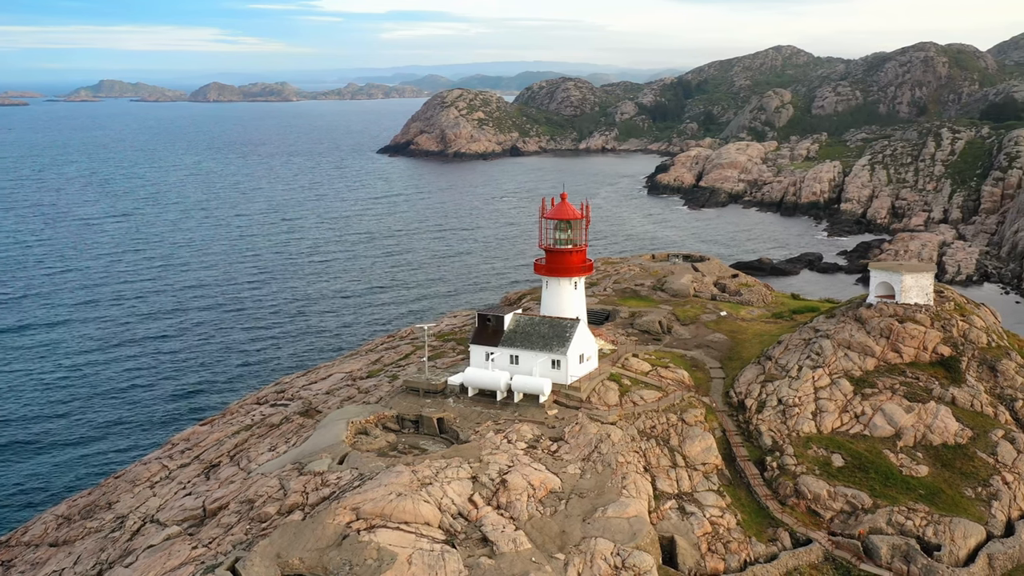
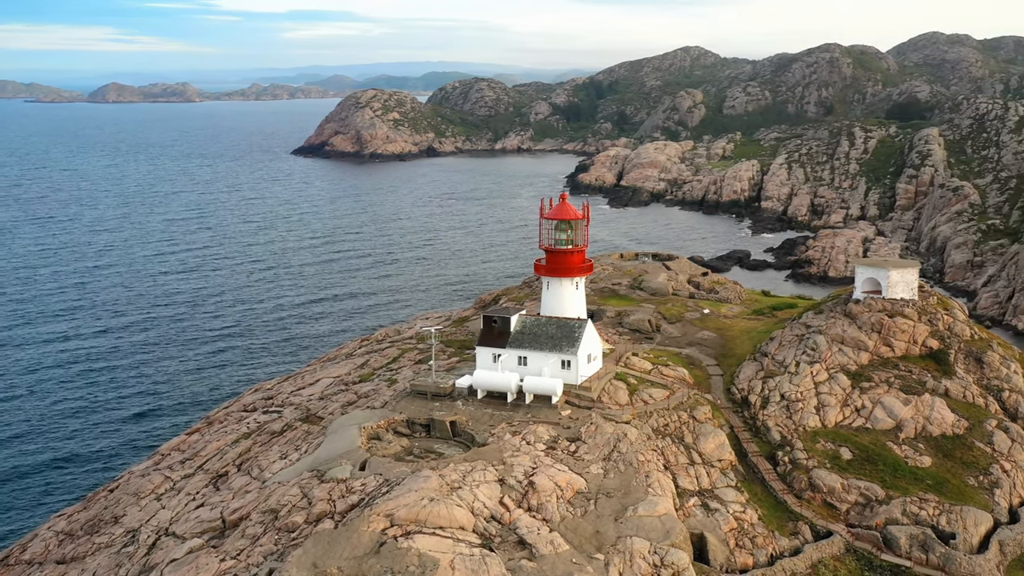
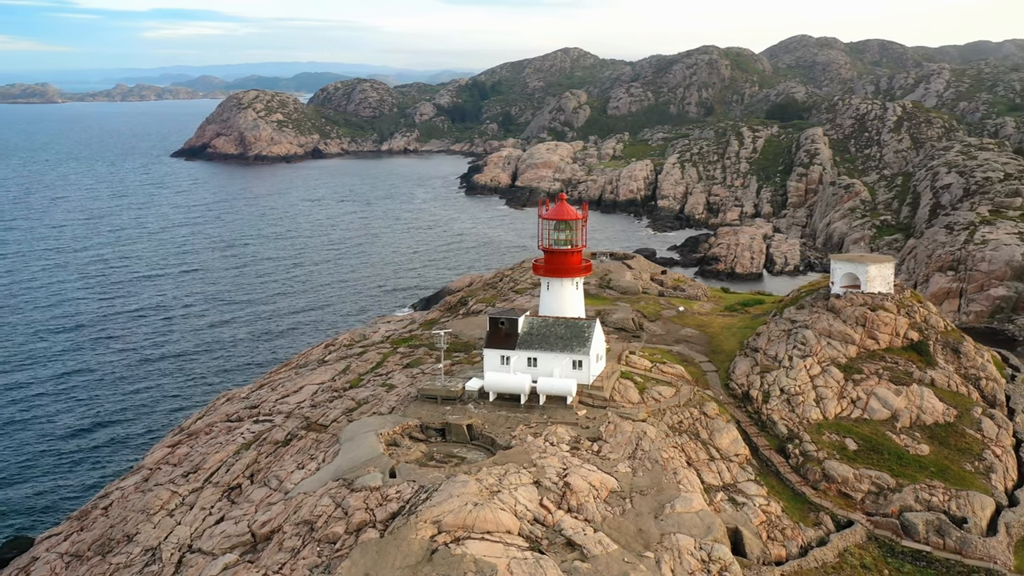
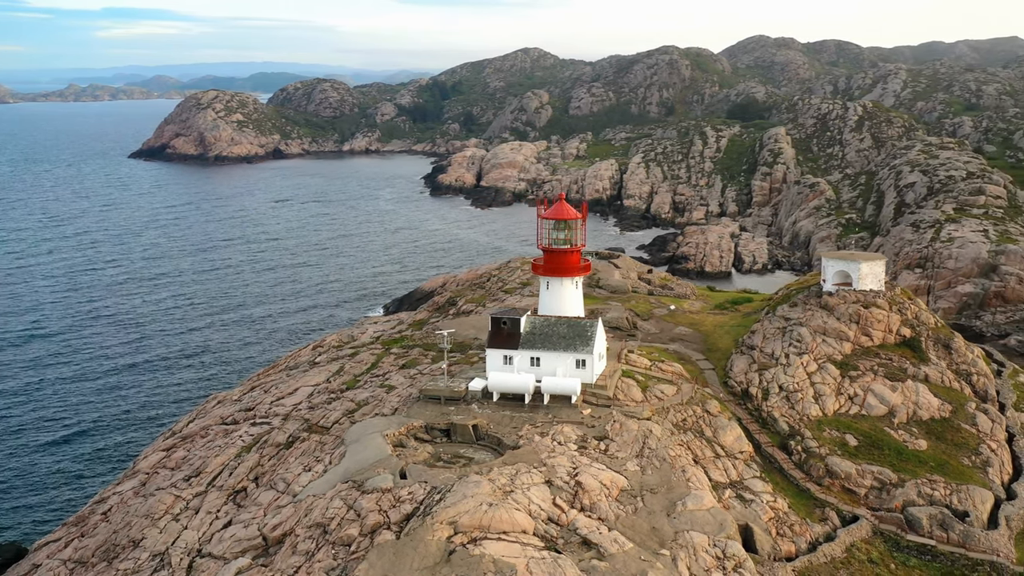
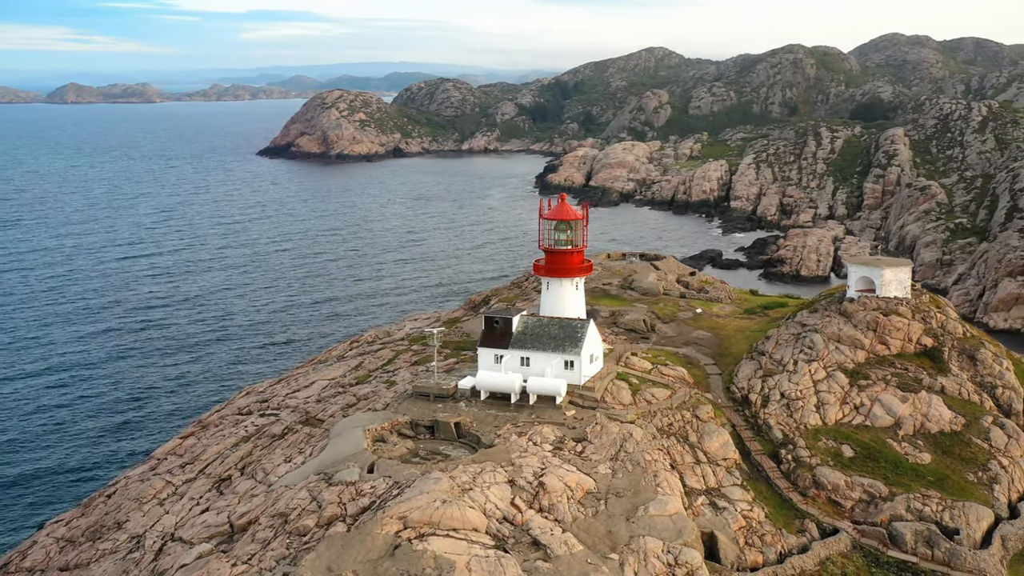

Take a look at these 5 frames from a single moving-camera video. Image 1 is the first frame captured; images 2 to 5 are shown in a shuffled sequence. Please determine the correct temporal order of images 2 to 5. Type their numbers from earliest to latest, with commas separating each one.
2, 5, 3, 4
